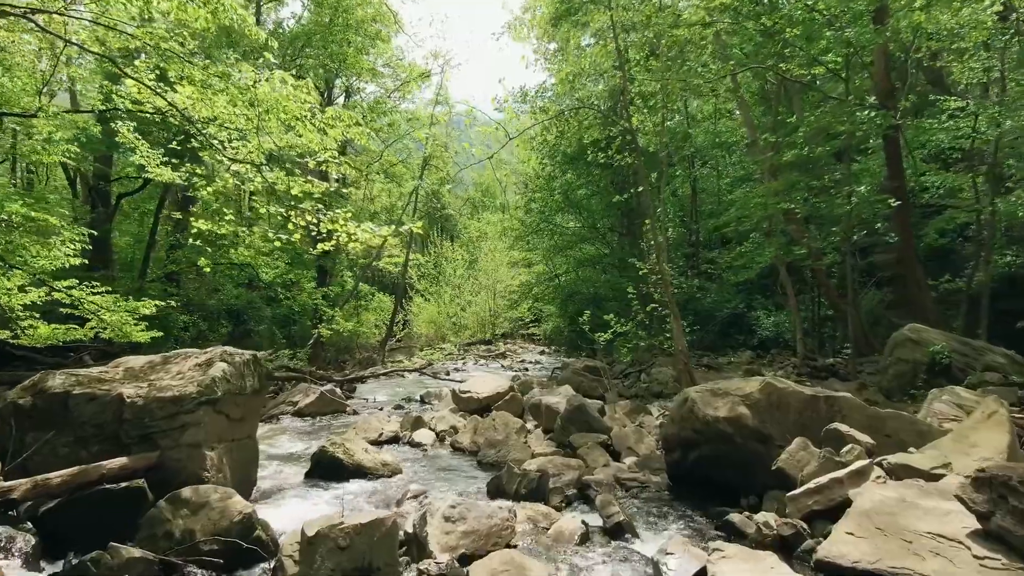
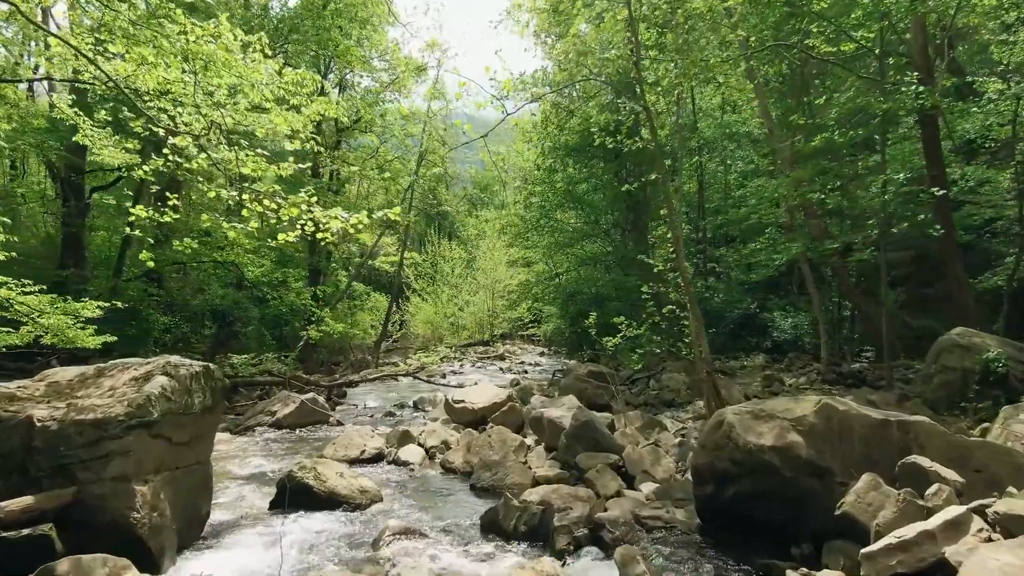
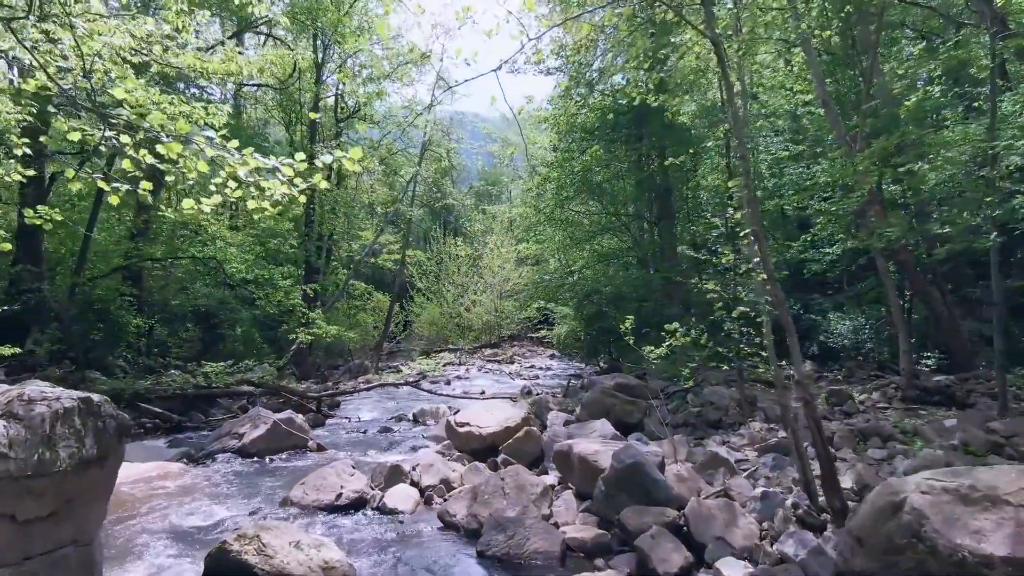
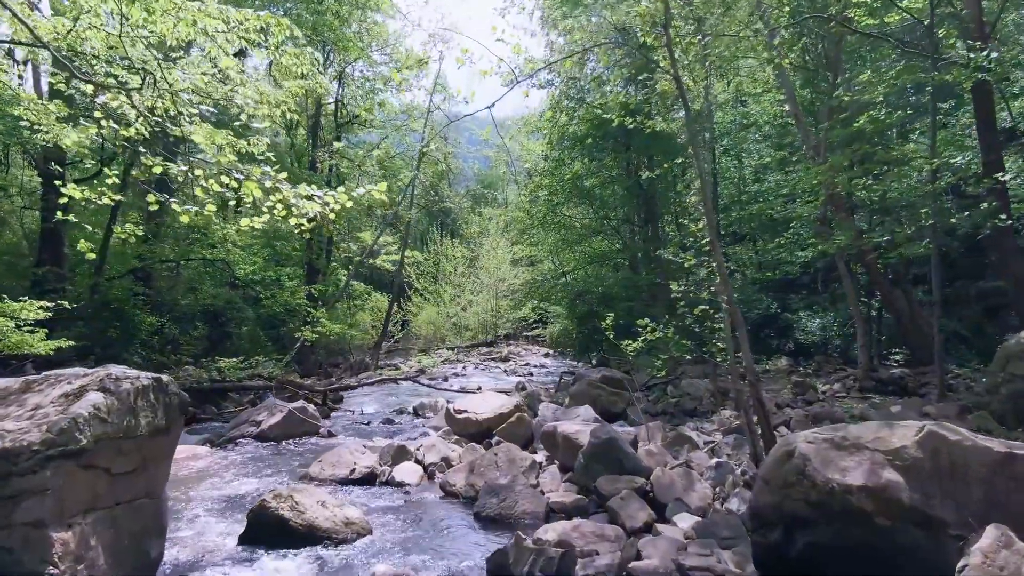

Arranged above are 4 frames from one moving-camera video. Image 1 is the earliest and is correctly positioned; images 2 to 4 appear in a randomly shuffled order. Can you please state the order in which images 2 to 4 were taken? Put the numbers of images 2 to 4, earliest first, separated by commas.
2, 4, 3
